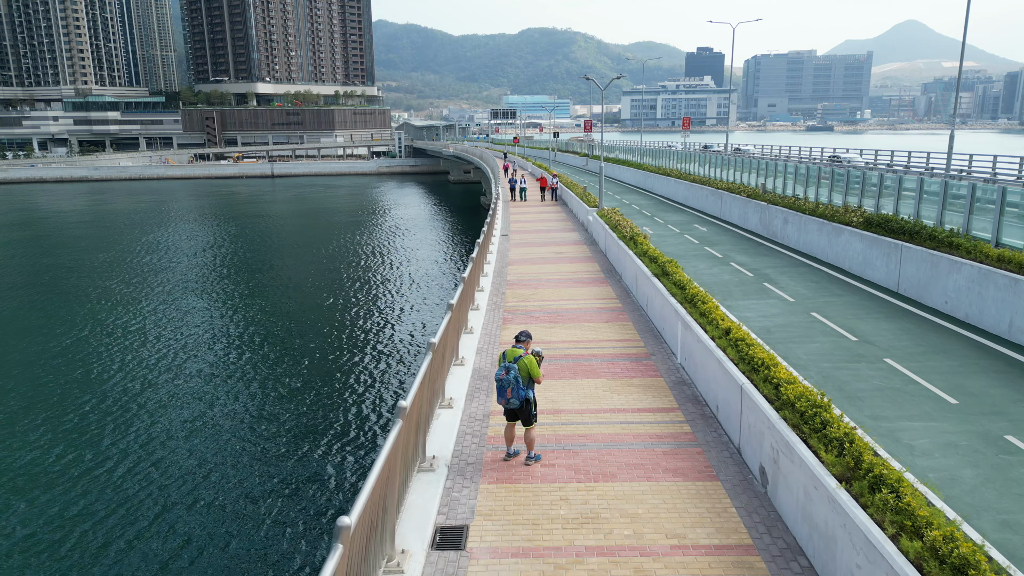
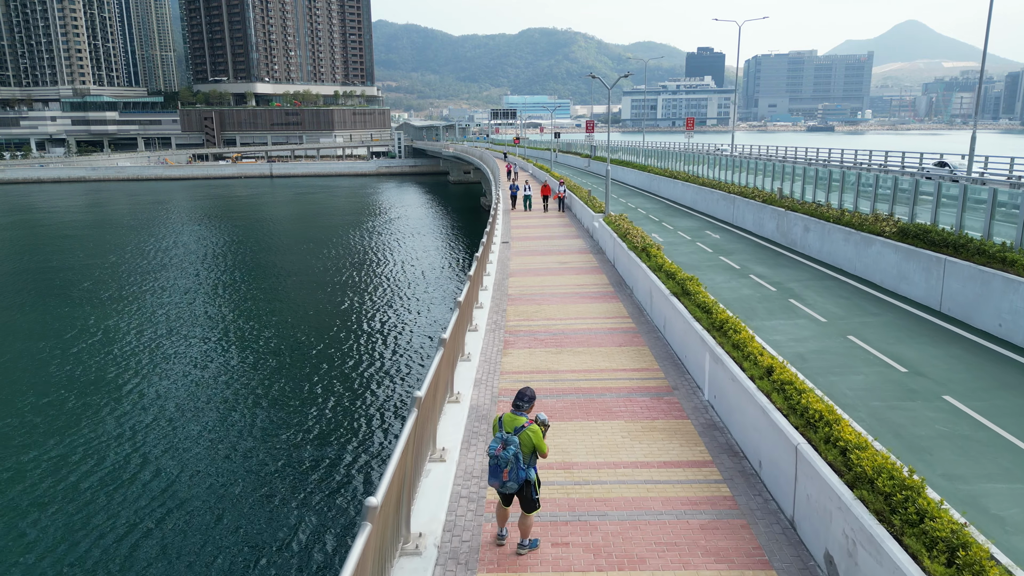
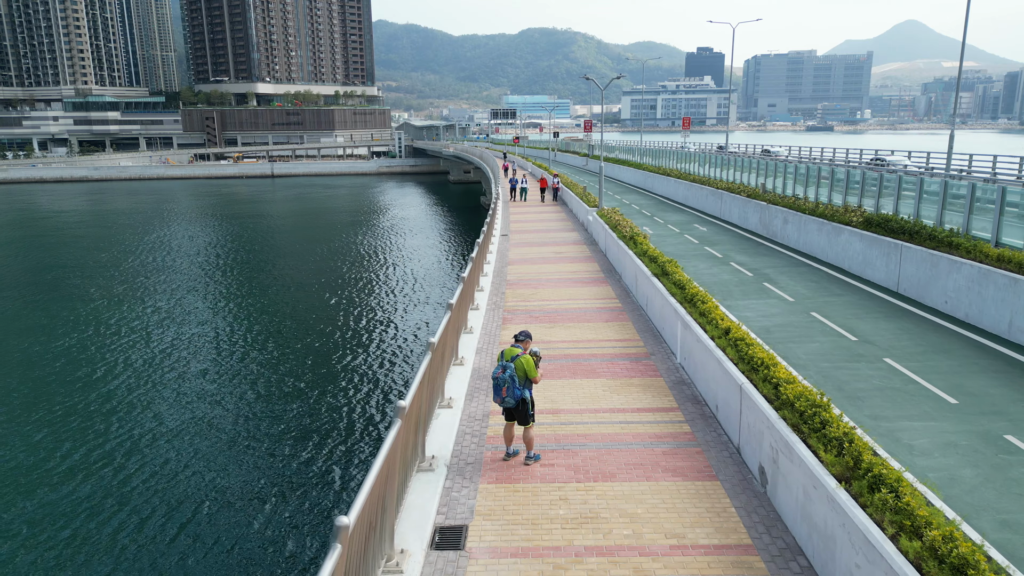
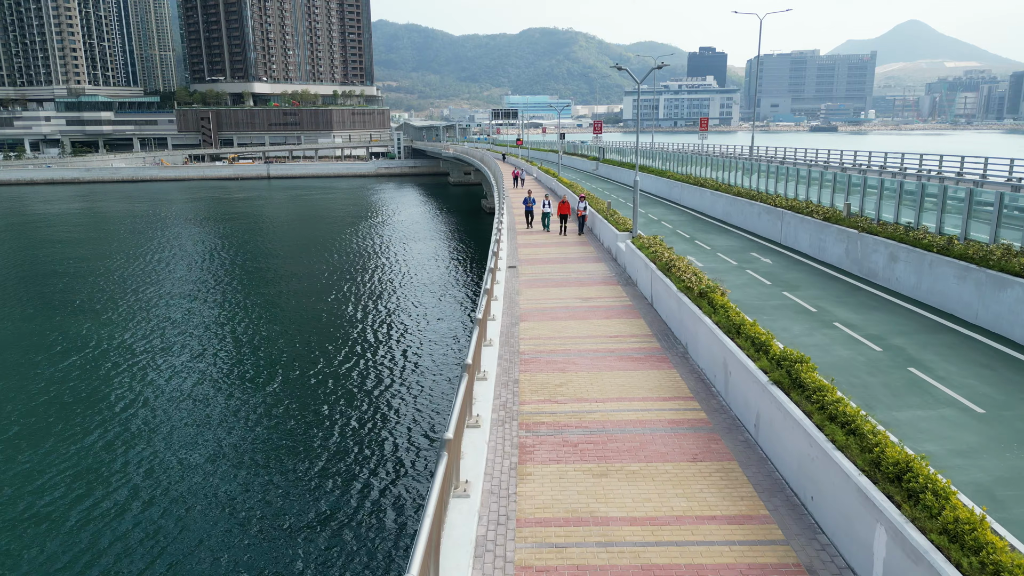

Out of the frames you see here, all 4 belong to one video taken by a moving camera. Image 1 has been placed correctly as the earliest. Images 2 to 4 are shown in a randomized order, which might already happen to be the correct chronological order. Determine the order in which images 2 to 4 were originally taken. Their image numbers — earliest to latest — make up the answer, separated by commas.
3, 2, 4
